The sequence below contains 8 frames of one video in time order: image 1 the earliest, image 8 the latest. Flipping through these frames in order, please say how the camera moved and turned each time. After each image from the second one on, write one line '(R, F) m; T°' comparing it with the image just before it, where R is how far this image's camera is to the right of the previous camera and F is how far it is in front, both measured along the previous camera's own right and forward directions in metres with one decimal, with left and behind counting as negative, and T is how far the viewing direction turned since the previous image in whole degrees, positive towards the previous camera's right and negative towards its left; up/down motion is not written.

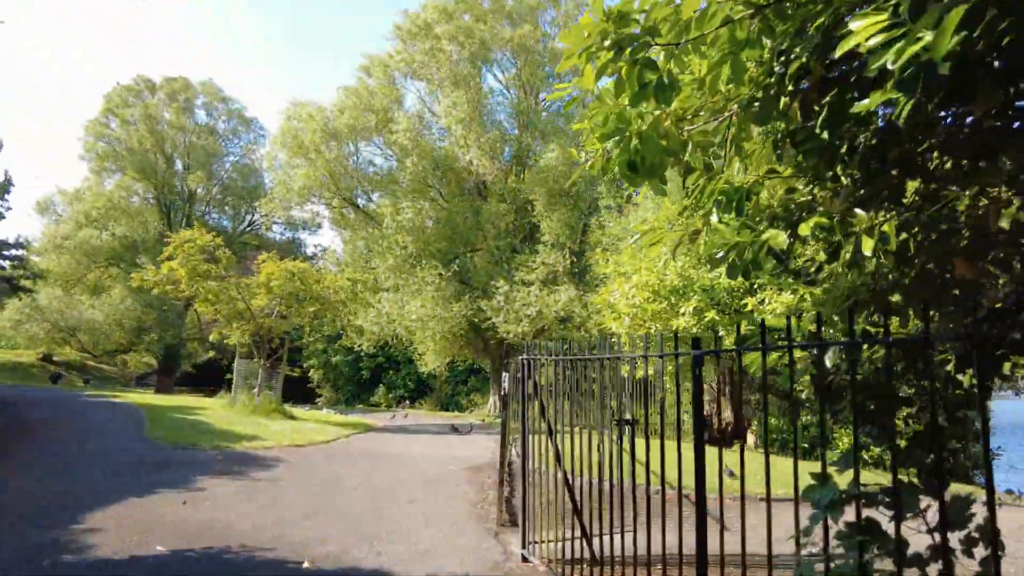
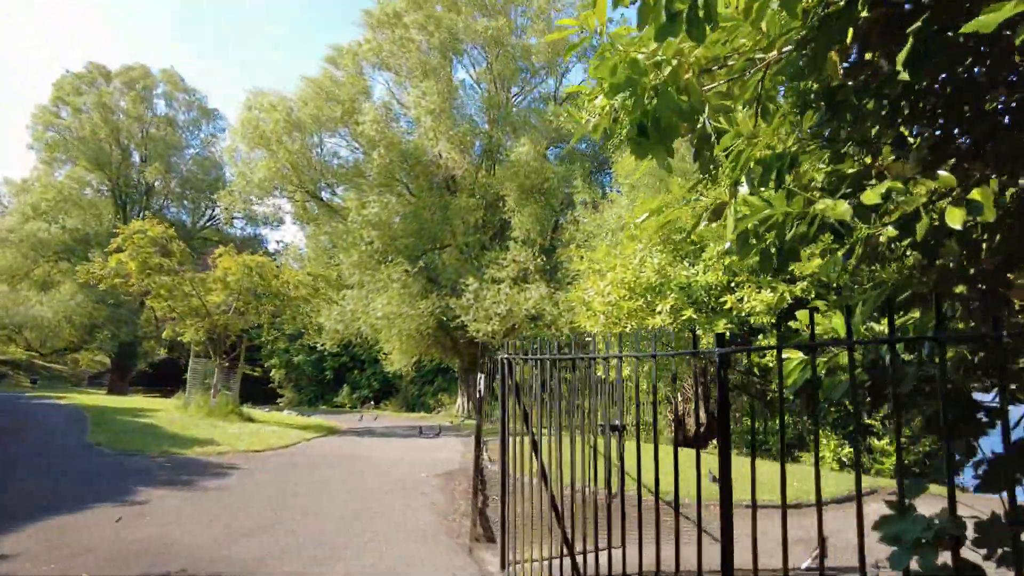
(-0.1, +0.6) m; +3°
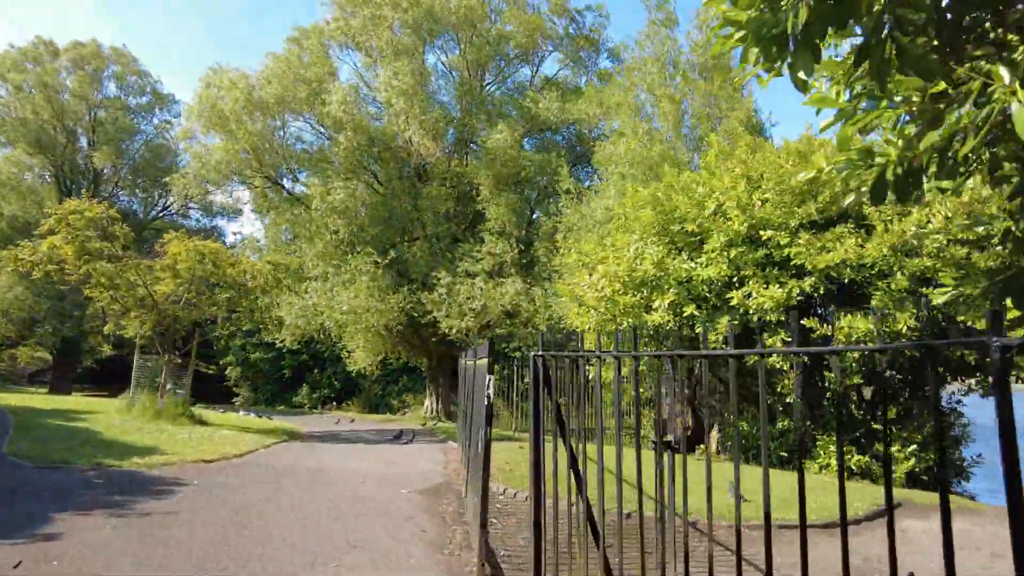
(-0.5, +1.3) m; +3°
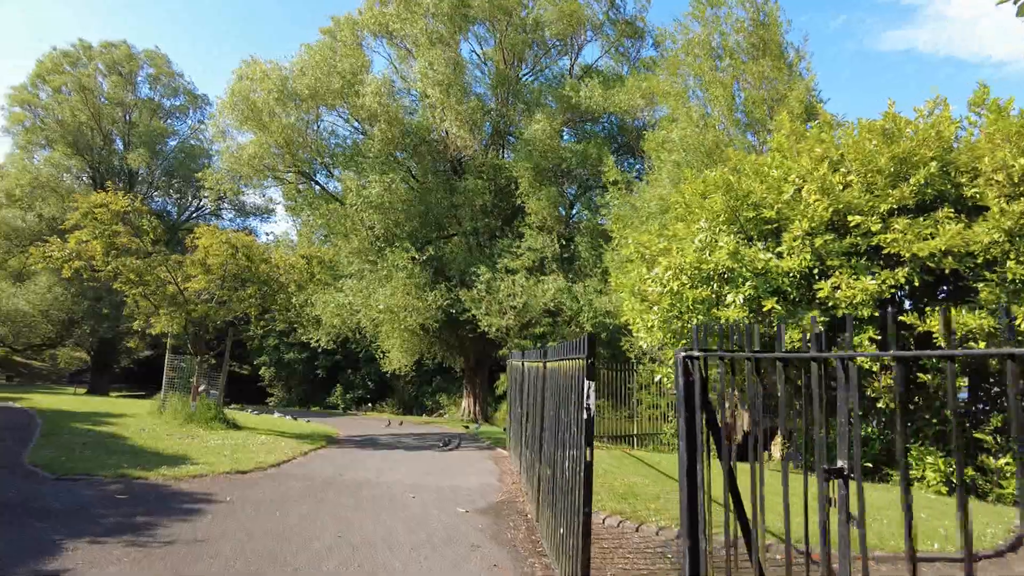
(-0.5, +1.1) m; -2°
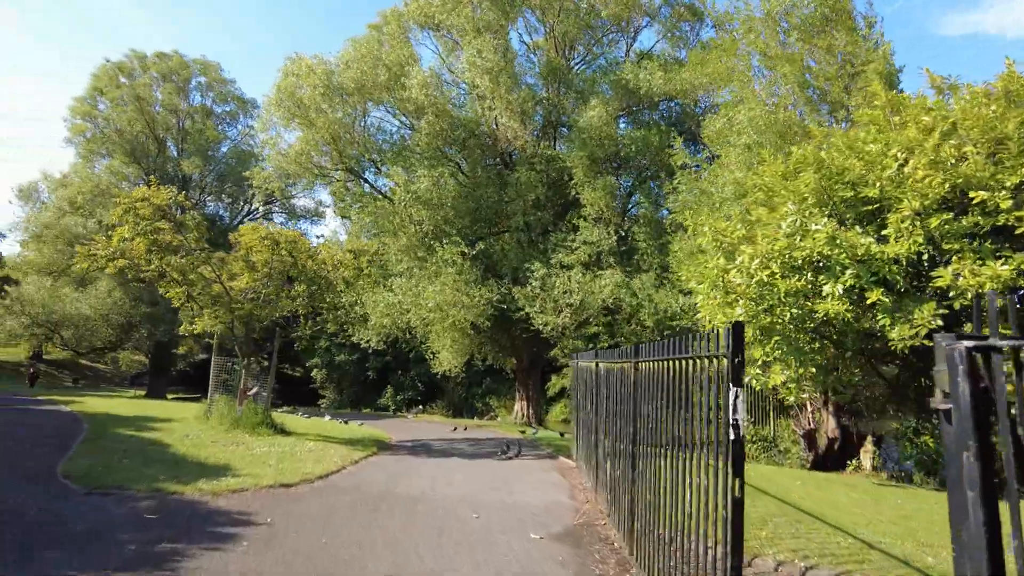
(-0.3, +1.1) m; -4°
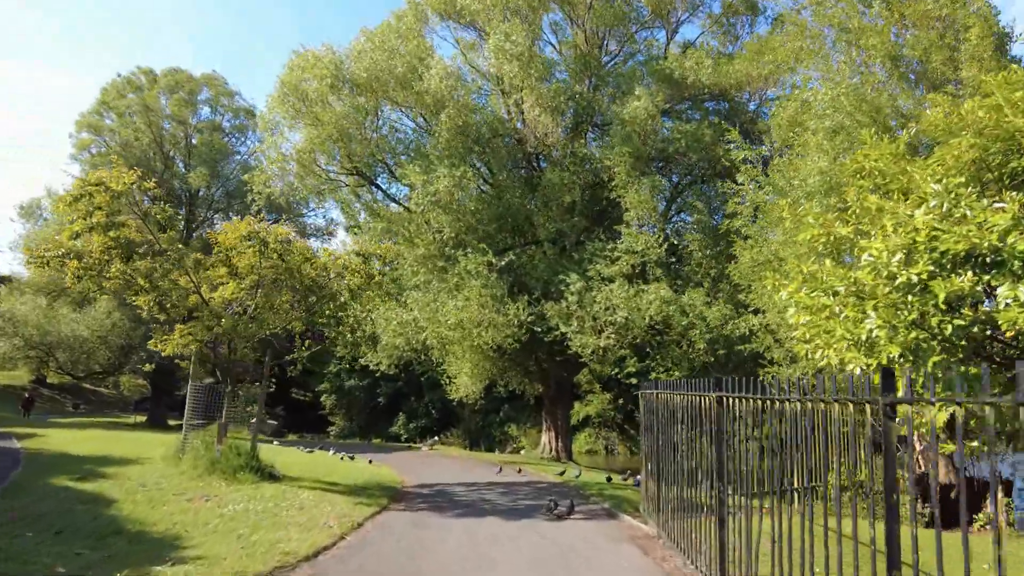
(-0.6, +2.9) m; -1°
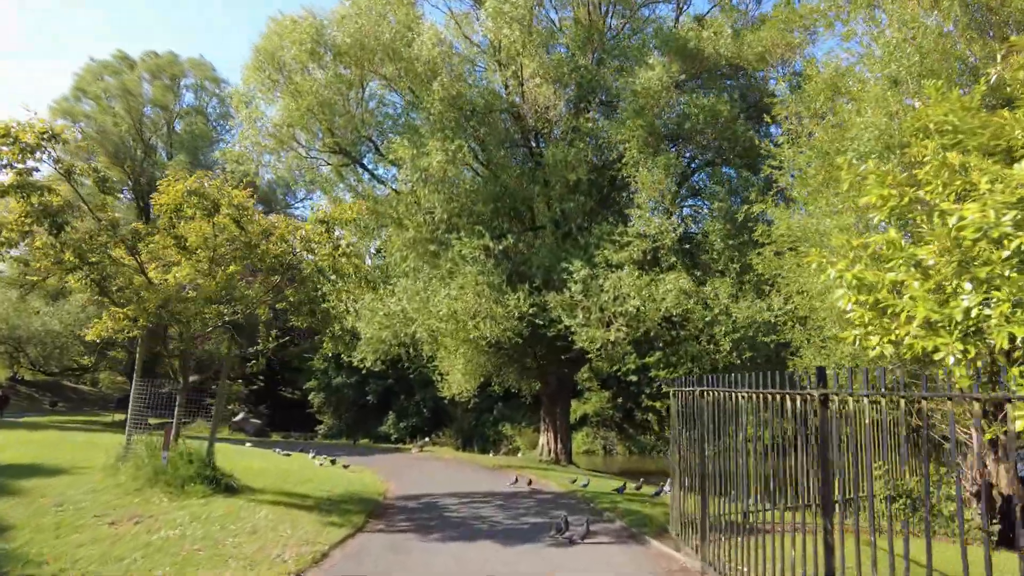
(-0.1, +1.8) m; +1°
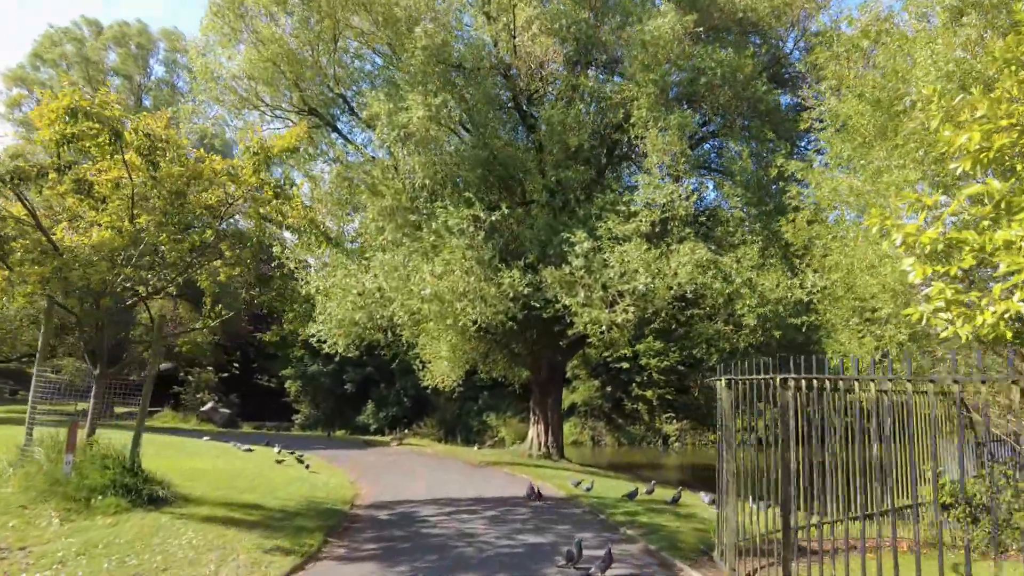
(-0.2, +2.0) m; +1°
